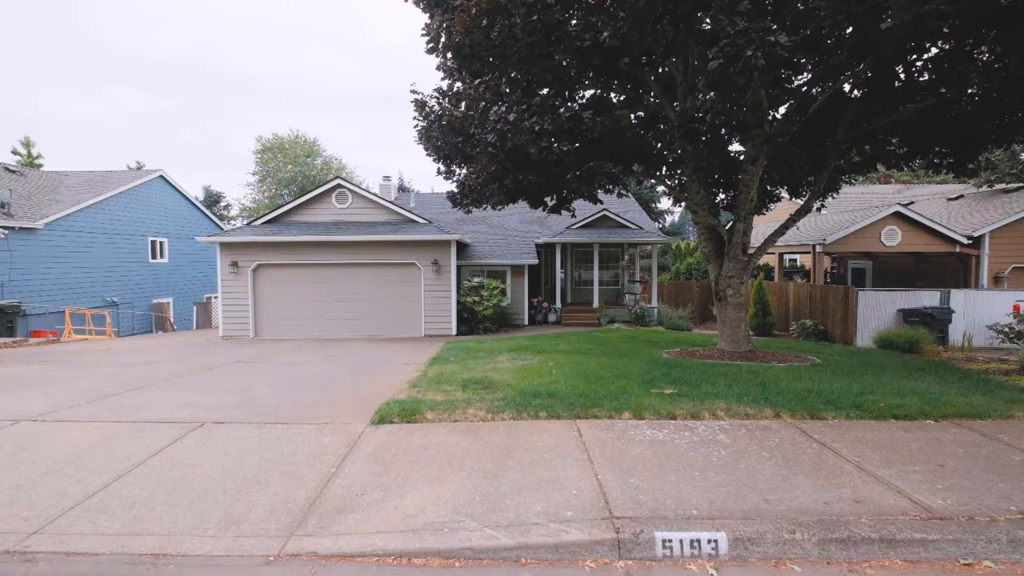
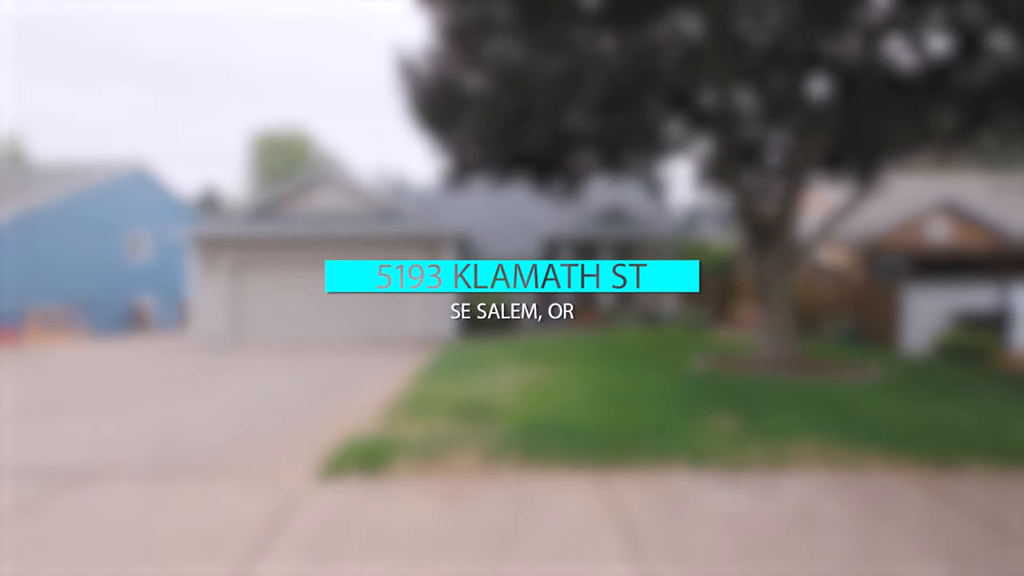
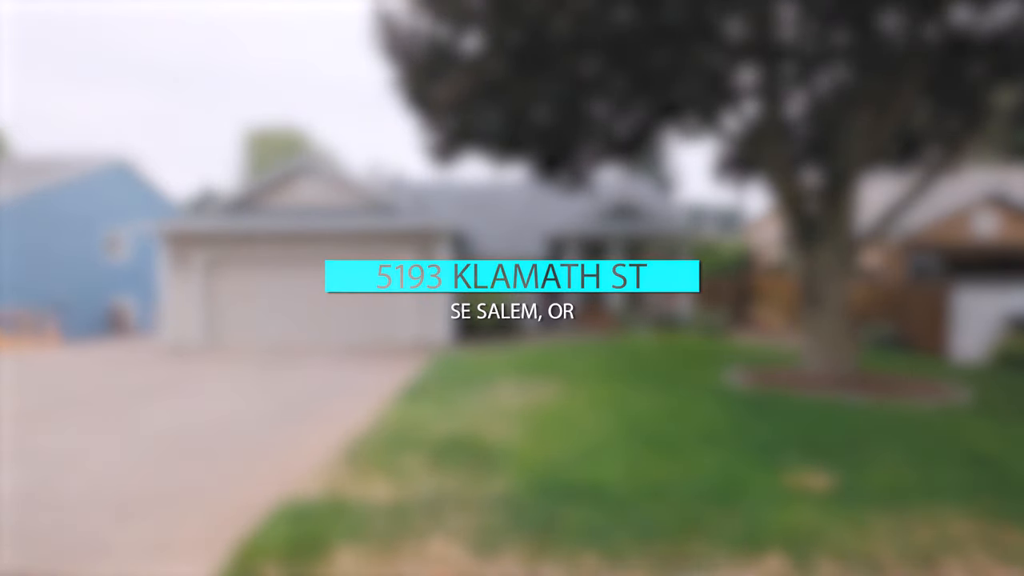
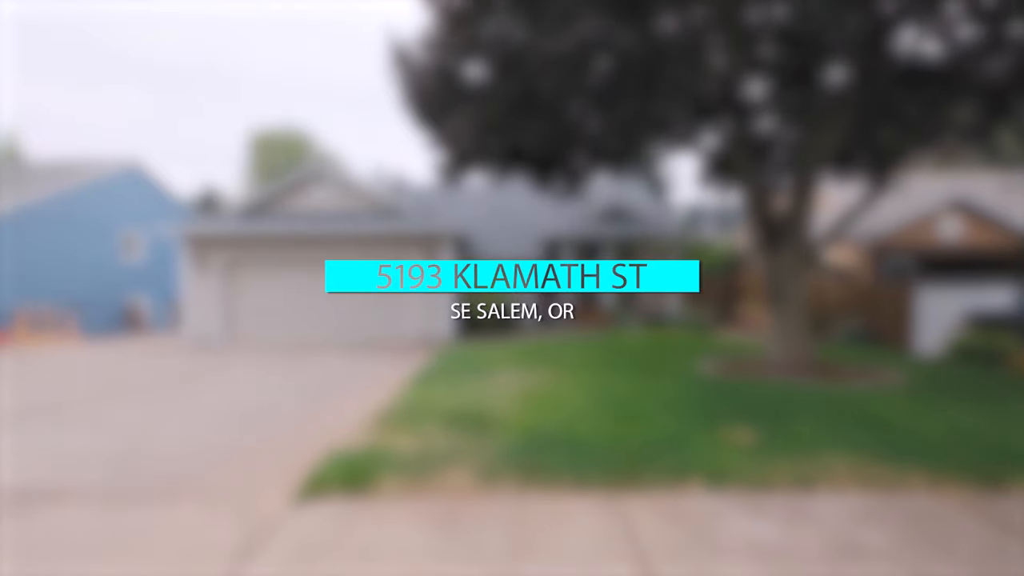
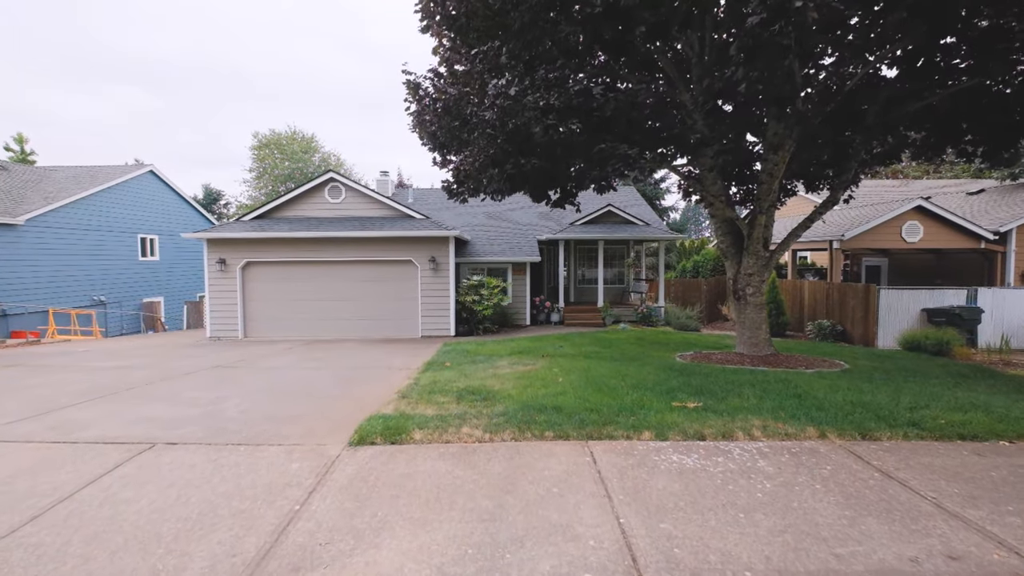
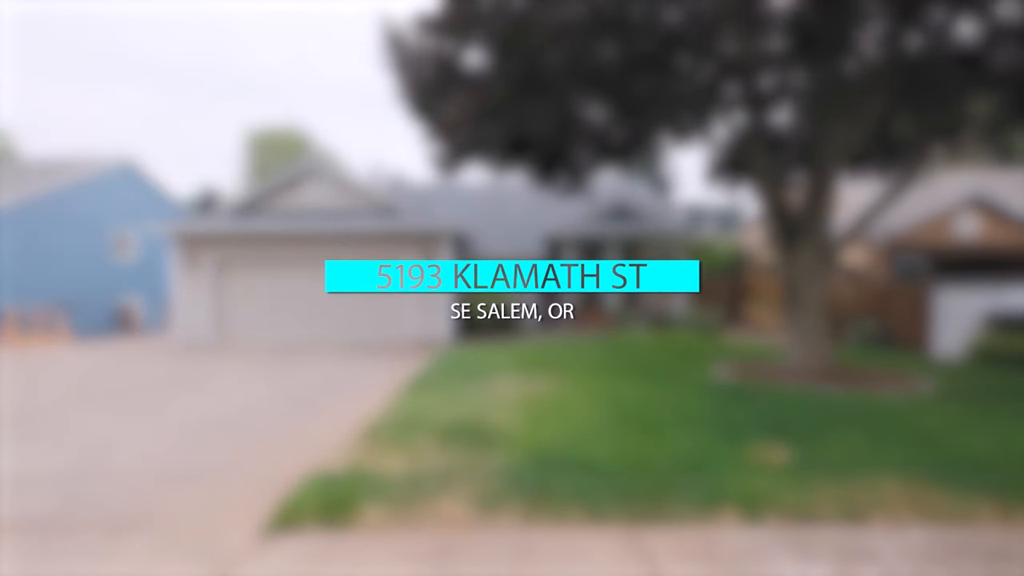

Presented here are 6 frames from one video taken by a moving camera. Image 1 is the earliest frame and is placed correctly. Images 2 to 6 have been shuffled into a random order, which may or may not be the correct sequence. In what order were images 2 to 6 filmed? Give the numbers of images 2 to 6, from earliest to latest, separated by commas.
5, 2, 4, 6, 3
